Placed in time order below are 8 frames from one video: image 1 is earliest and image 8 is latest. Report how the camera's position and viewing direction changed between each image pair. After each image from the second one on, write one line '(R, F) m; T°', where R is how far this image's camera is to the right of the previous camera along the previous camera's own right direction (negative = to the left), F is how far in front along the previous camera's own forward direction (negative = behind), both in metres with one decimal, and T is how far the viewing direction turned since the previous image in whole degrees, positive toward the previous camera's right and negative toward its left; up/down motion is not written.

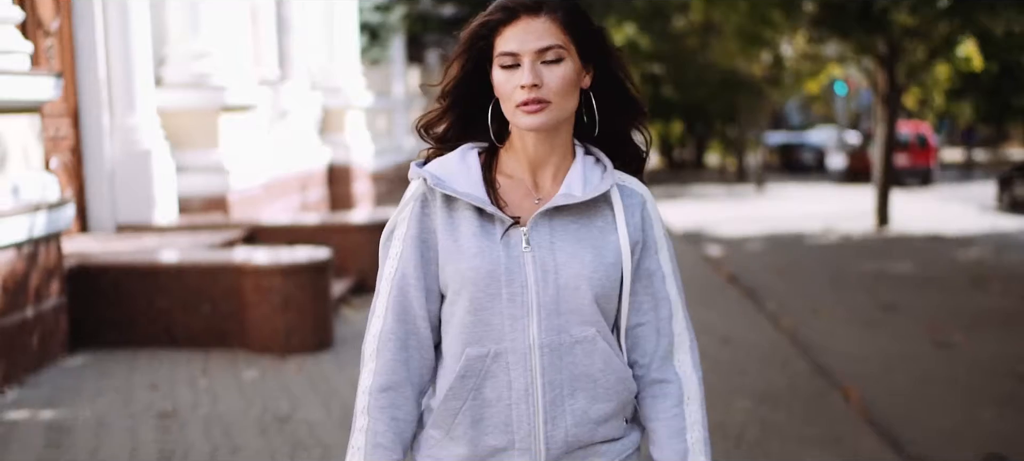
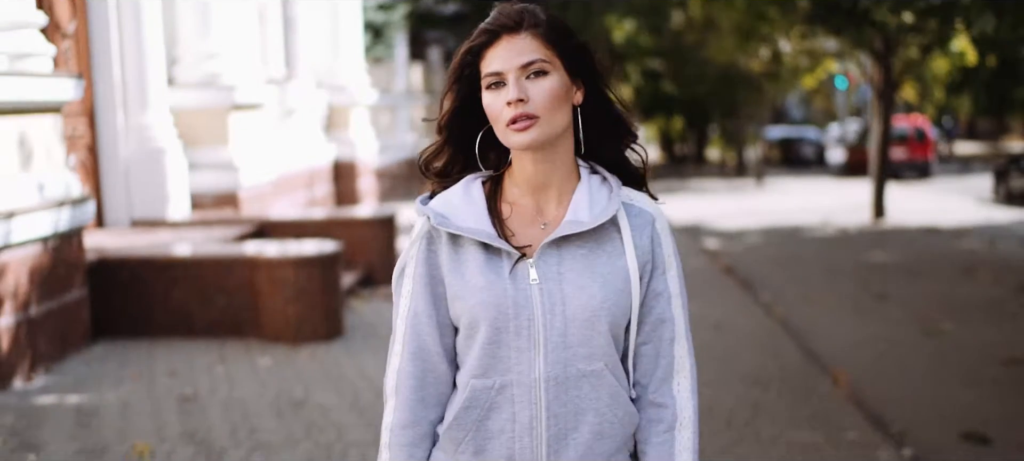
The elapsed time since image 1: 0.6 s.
(0.0, -0.3) m; 0°
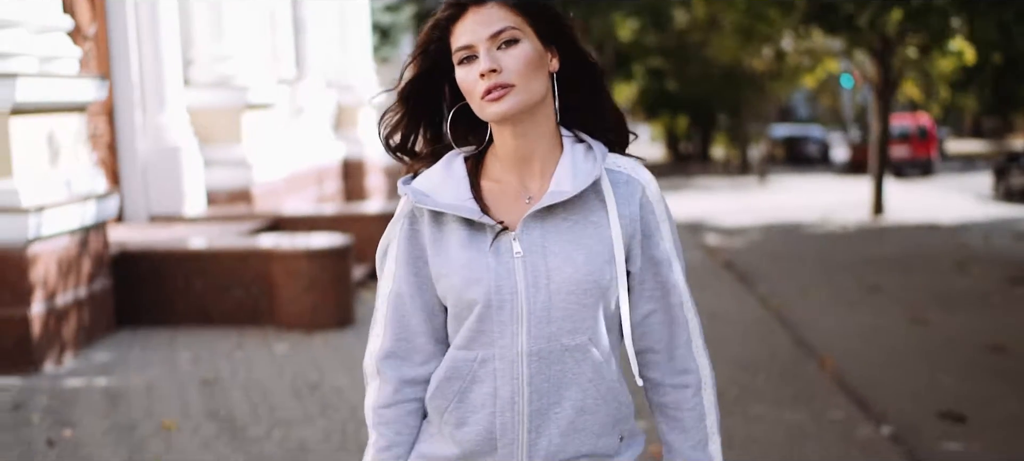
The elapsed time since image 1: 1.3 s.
(0.0, -0.4) m; 0°
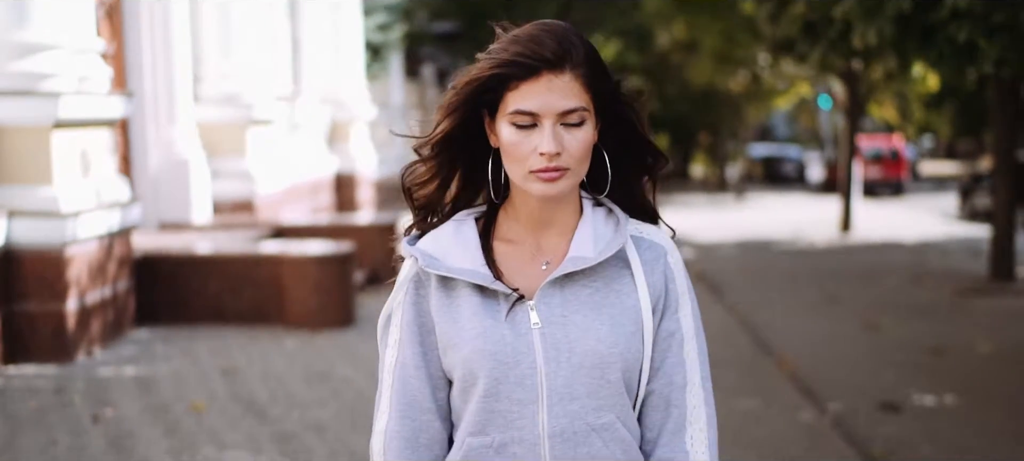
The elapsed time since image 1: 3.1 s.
(-0.1, -0.8) m; +1°
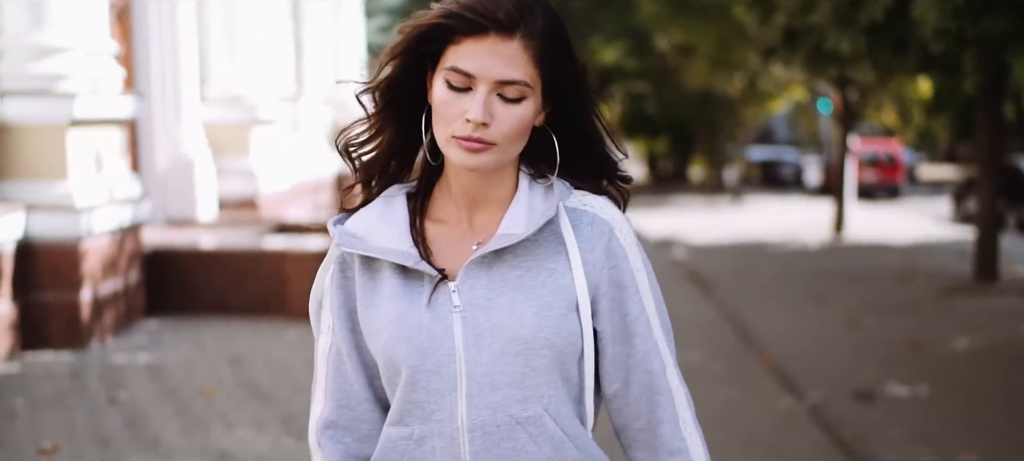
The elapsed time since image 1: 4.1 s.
(0.0, -0.3) m; 0°
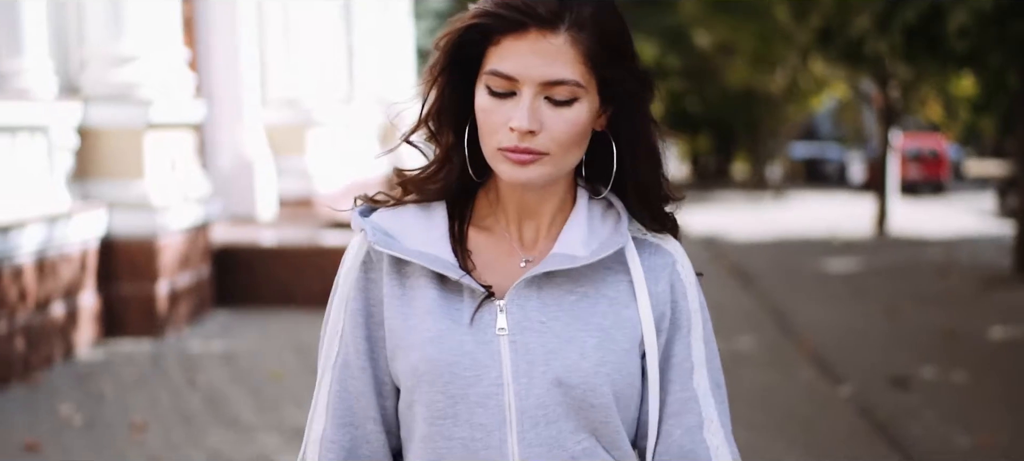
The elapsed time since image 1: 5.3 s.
(0.0, -0.4) m; -2°
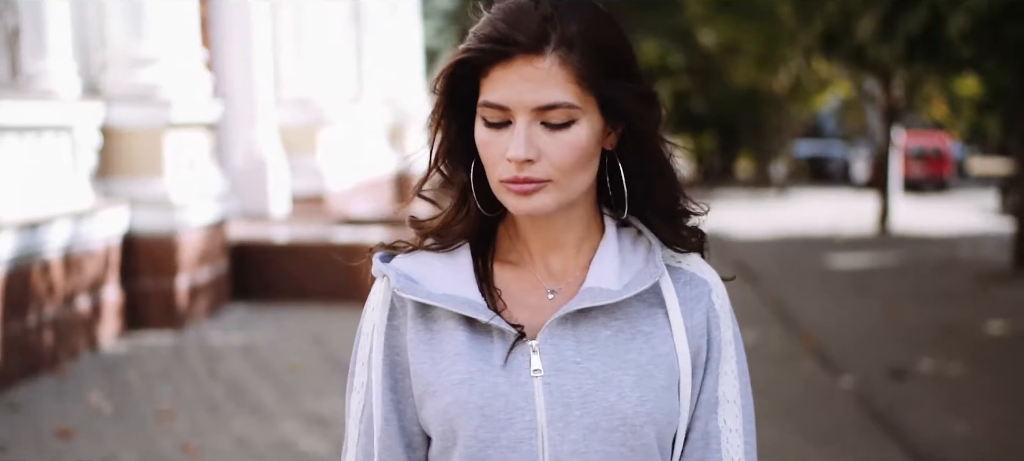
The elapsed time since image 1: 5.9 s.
(0.0, -0.2) m; 0°
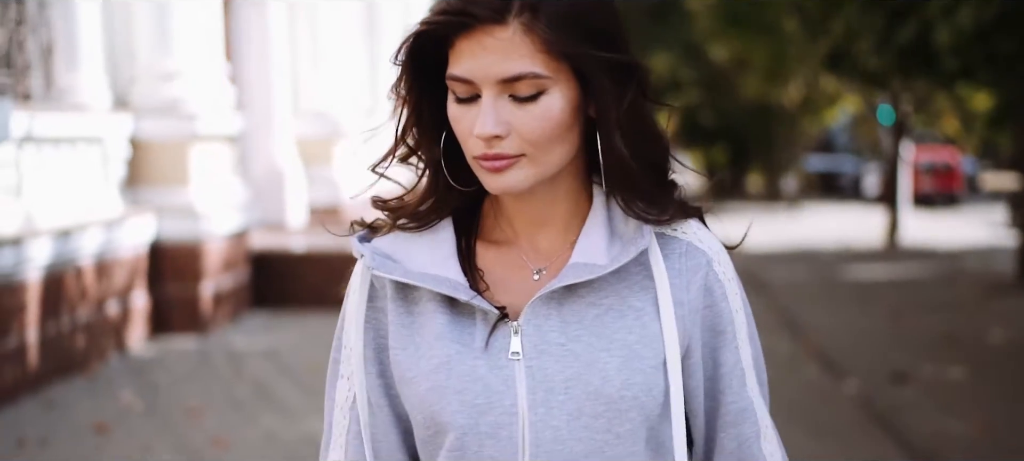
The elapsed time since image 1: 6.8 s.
(0.0, -0.3) m; -1°
